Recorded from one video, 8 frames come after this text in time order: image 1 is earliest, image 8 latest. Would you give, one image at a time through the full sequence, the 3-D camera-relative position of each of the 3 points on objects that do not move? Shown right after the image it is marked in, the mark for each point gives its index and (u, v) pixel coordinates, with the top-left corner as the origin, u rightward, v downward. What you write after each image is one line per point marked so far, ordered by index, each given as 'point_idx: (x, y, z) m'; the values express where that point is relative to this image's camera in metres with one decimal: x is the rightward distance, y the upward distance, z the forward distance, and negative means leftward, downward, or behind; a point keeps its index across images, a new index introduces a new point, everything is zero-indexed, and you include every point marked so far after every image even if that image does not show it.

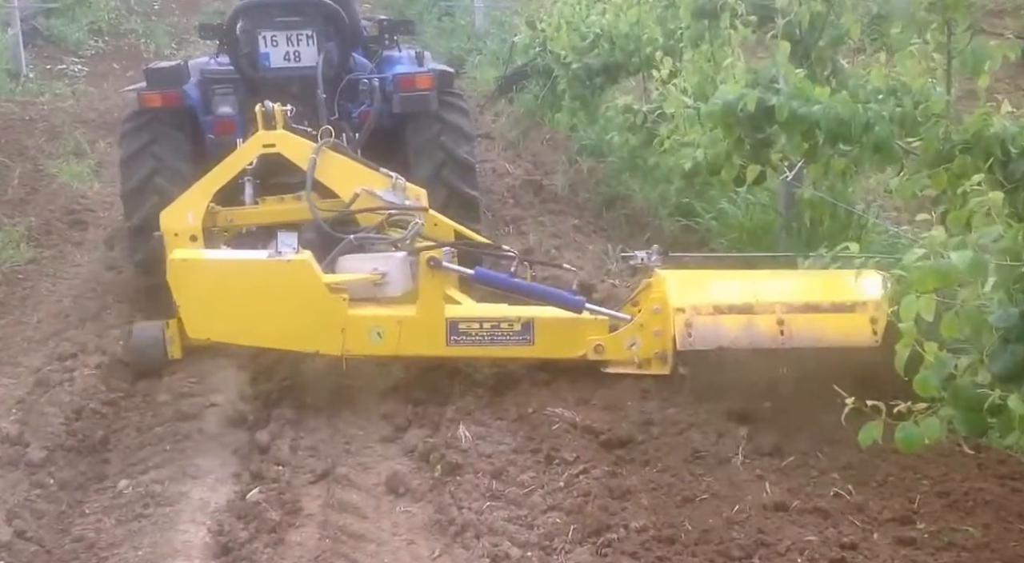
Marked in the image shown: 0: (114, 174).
0: (-2.4, +0.6, +10.3) m
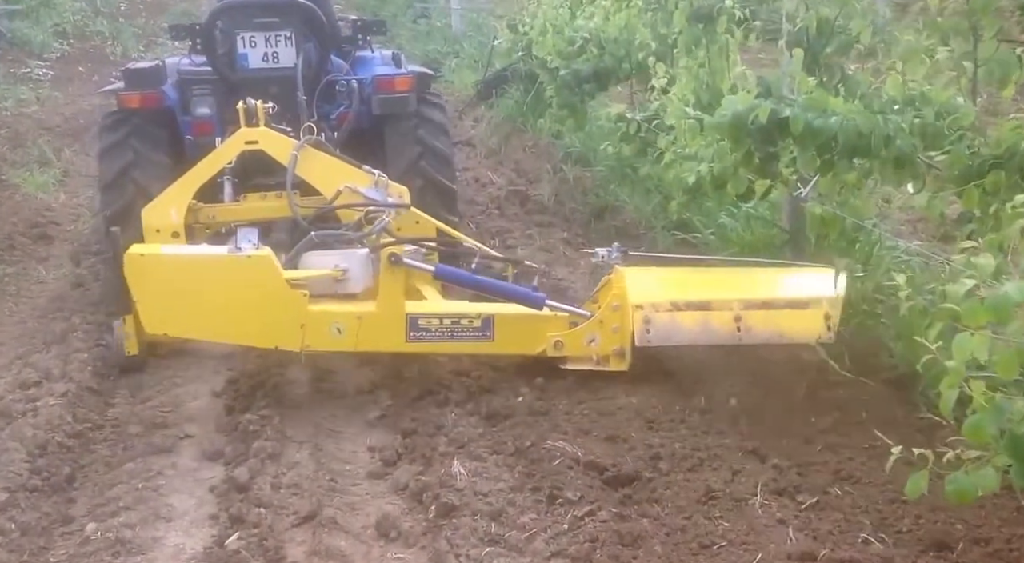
0: (-2.4, +0.5, +9.9) m
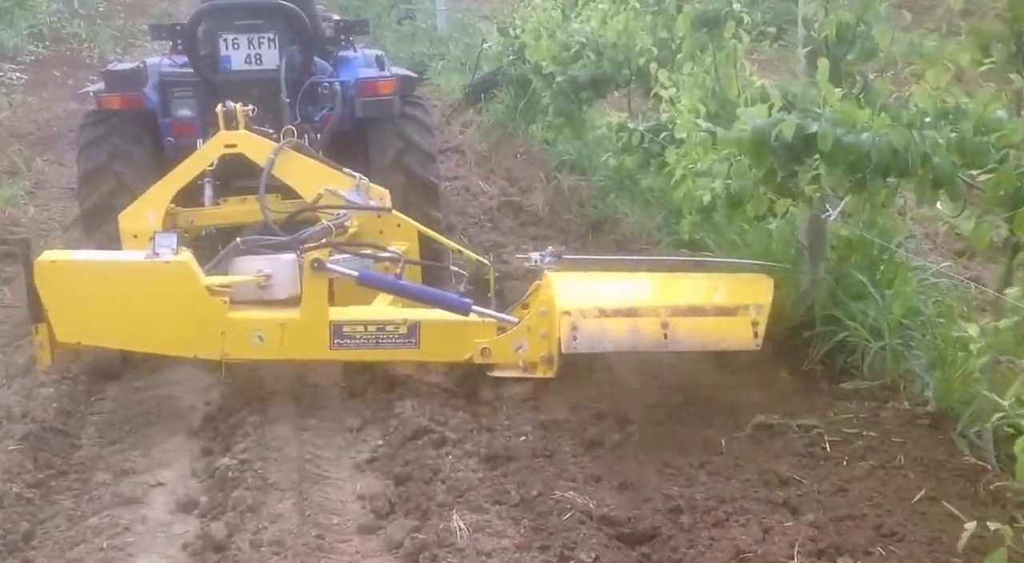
0: (-2.5, +0.4, +9.4) m
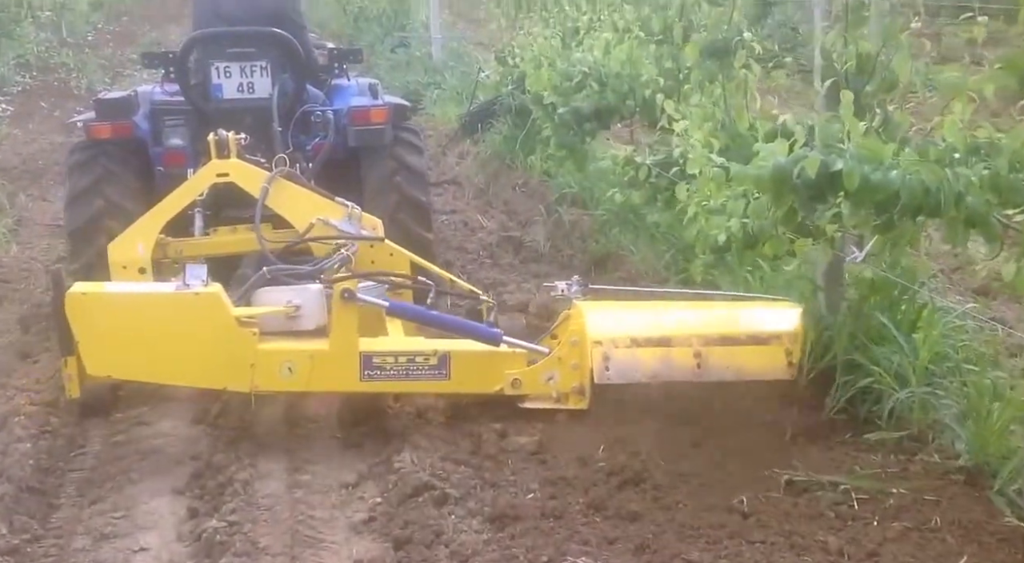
0: (-2.5, +0.2, +9.0) m
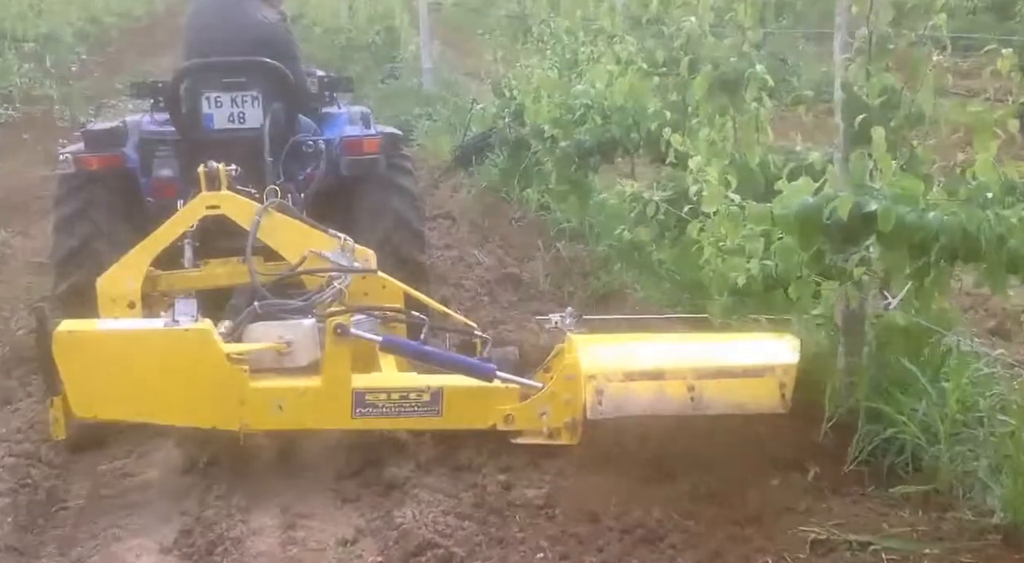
0: (-2.5, 0.0, +8.7) m
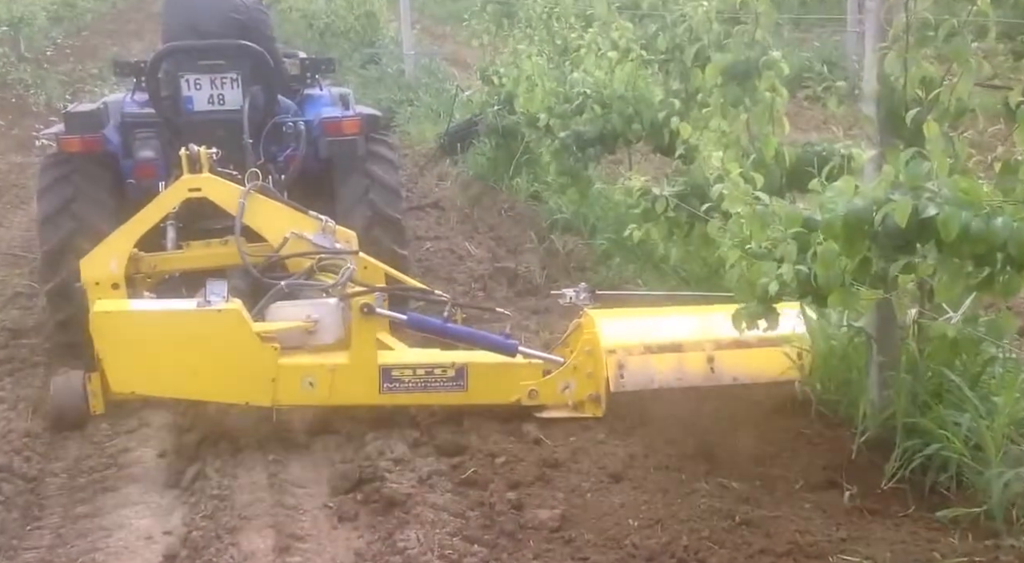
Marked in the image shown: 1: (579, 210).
0: (-2.5, +0.1, +8.3) m
1: (+0.4, +0.4, +9.1) m
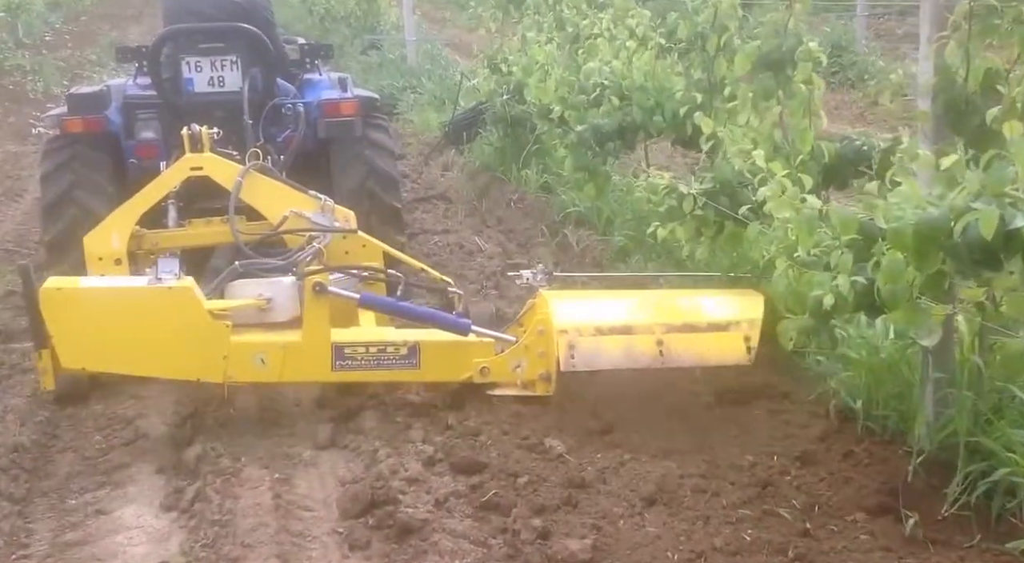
0: (-2.4, +0.1, +7.9) m
1: (+0.5, +0.4, +8.7) m
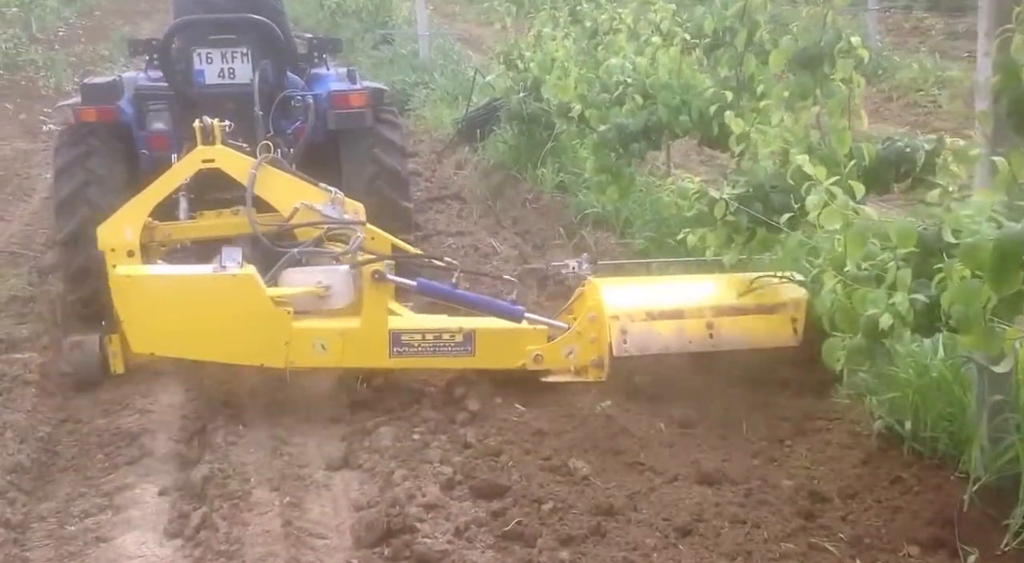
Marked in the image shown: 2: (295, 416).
0: (-2.3, 0.0, +7.5) m
1: (+0.5, +0.3, +8.4) m
2: (-0.7, -0.4, +5.6) m
